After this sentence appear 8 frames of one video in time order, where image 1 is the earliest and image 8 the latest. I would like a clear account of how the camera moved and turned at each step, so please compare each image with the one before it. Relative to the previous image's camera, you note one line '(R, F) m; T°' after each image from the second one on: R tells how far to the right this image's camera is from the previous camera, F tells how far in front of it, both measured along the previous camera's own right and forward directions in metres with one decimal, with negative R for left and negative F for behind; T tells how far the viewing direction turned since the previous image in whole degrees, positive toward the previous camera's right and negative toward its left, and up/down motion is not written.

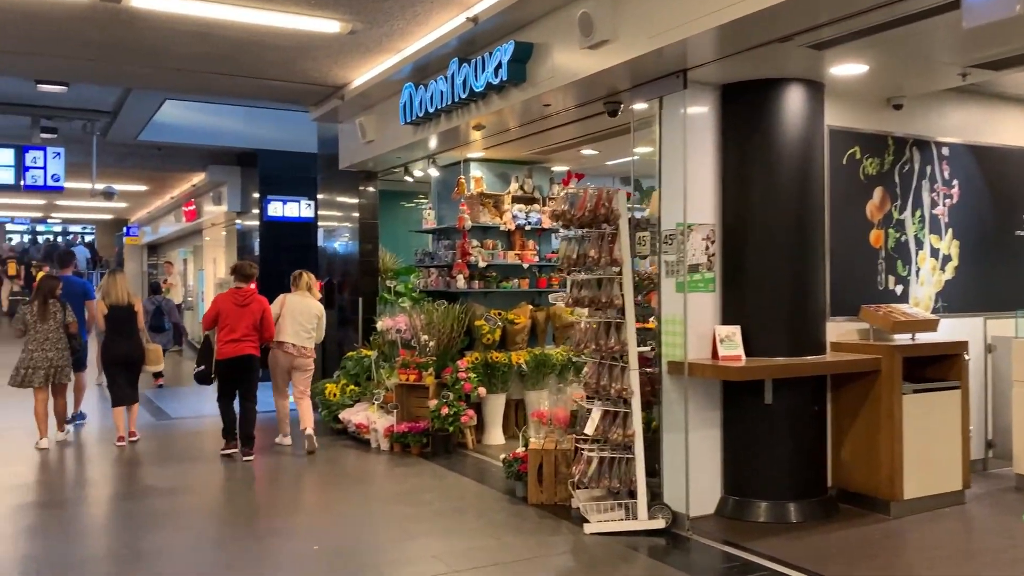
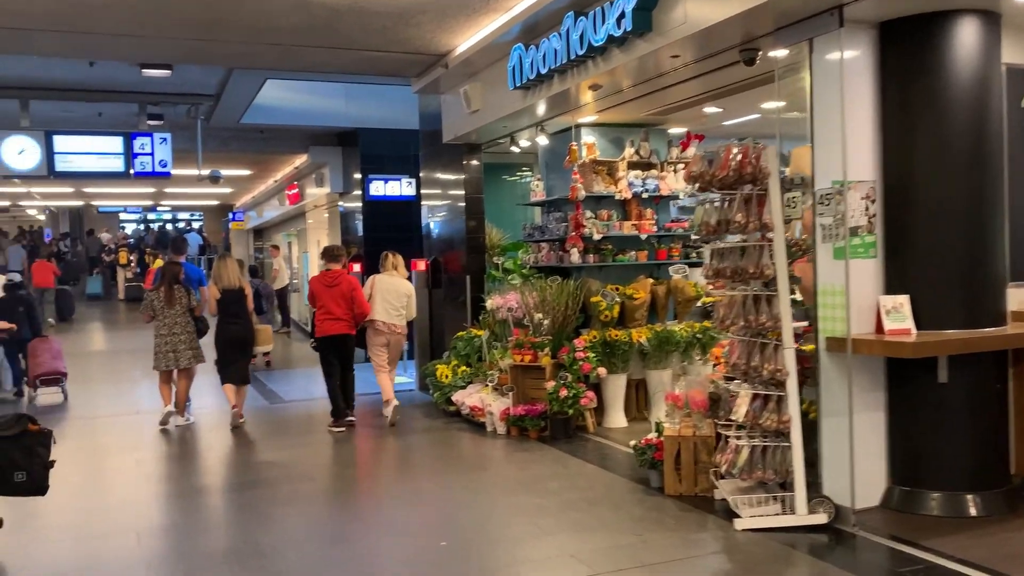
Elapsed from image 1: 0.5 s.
(-0.2, +0.4) m; -6°
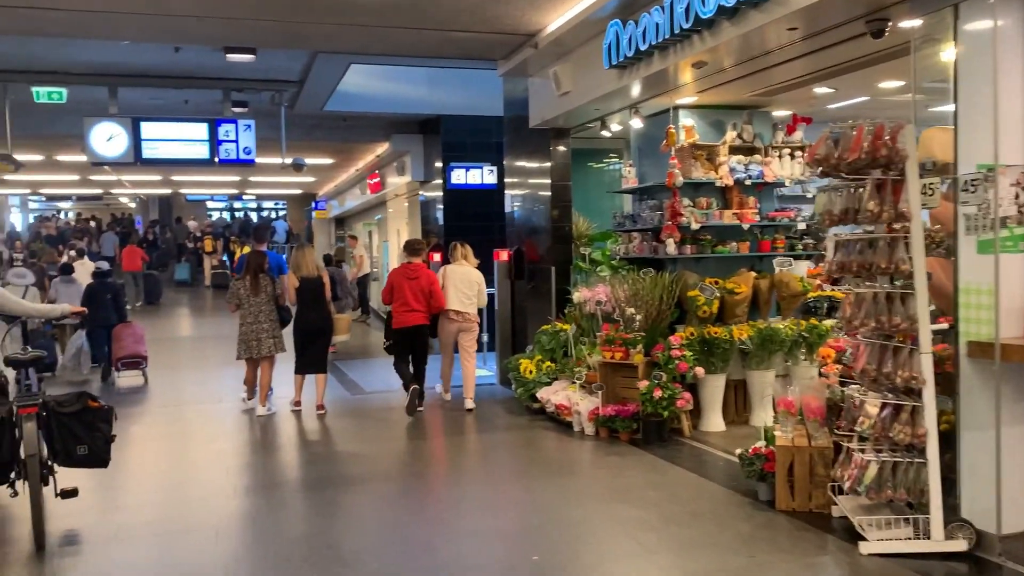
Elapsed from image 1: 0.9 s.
(-0.1, +0.3) m; -5°
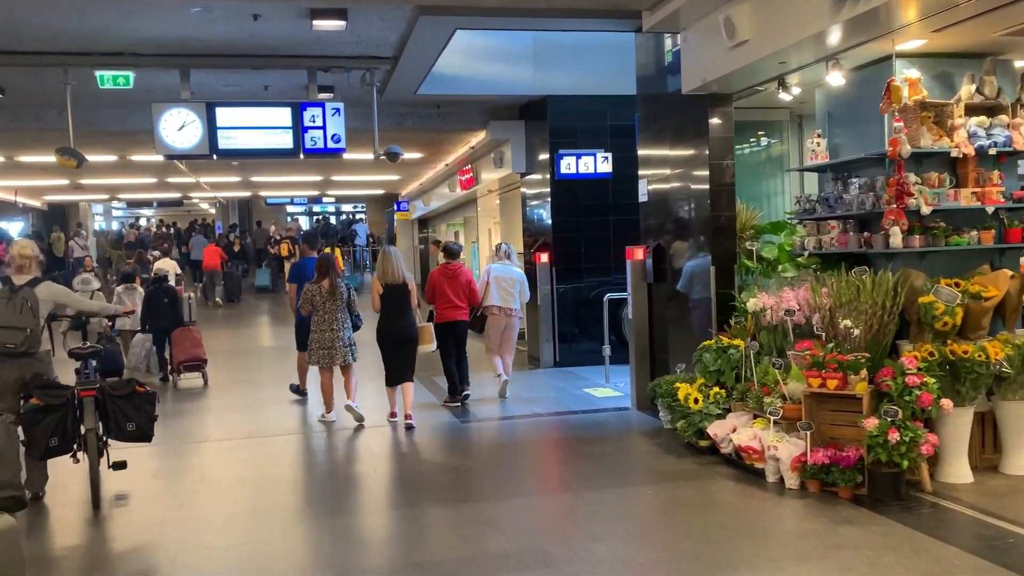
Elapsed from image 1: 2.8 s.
(-0.5, +1.4) m; -5°
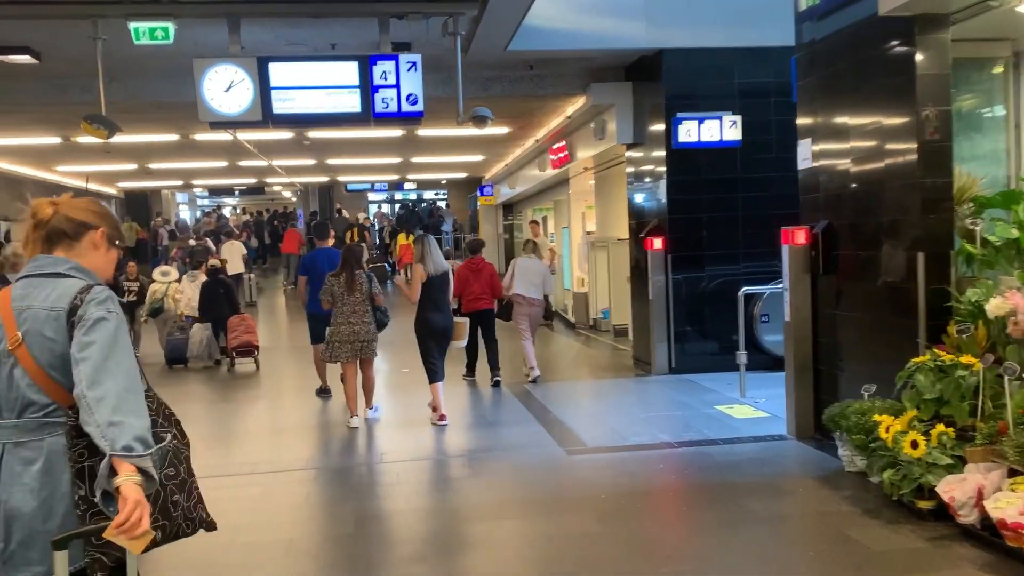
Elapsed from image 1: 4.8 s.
(-0.3, +1.5) m; -5°
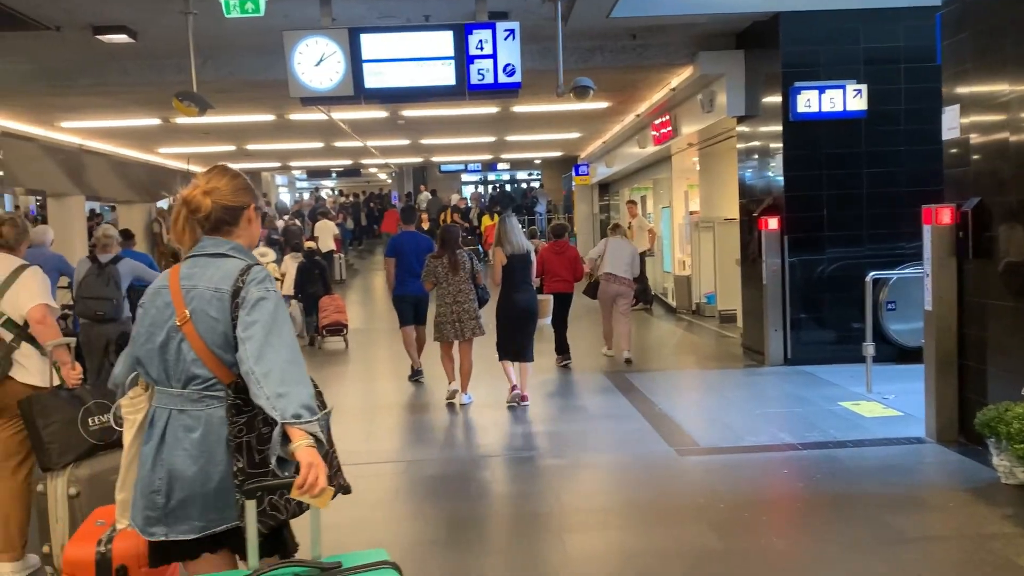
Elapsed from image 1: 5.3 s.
(-0.1, +0.4) m; -6°
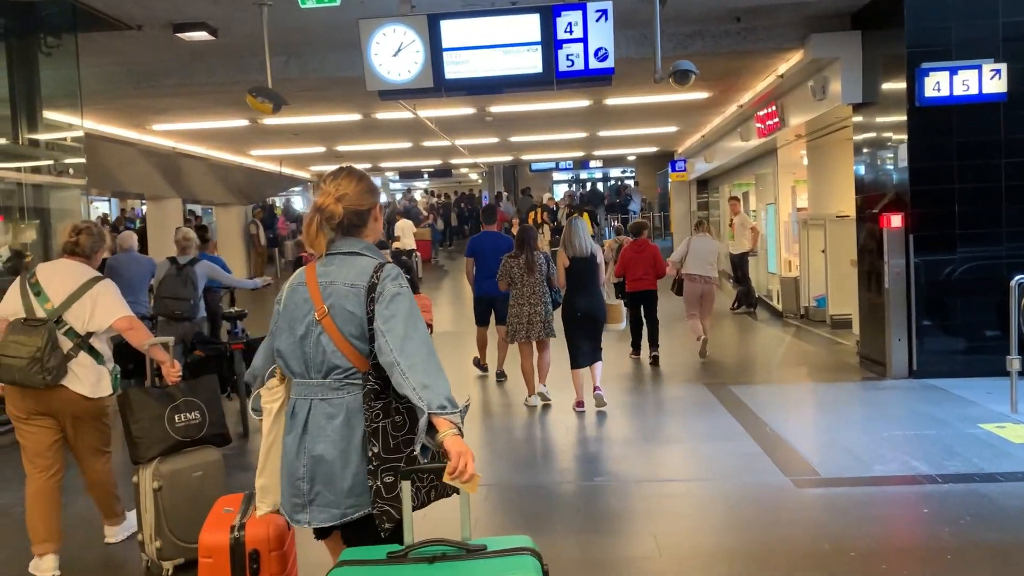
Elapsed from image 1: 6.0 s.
(0.0, +0.5) m; -6°
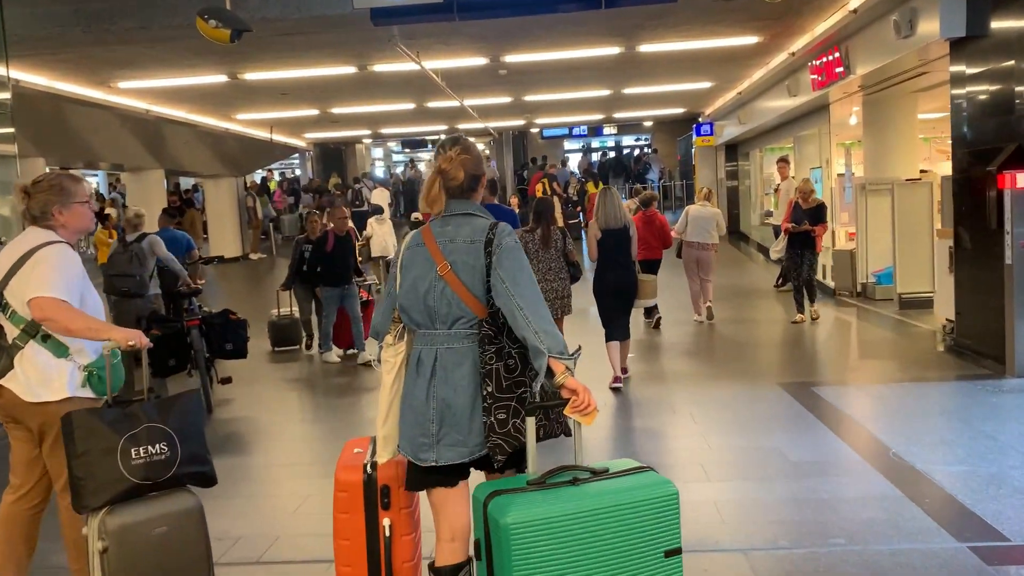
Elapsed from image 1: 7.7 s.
(-0.2, +1.4) m; 0°
